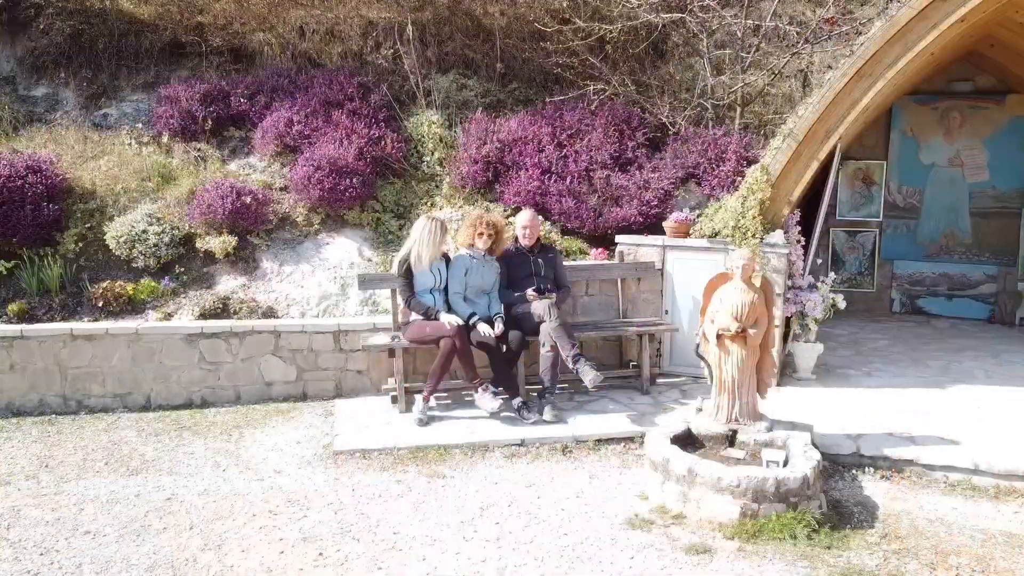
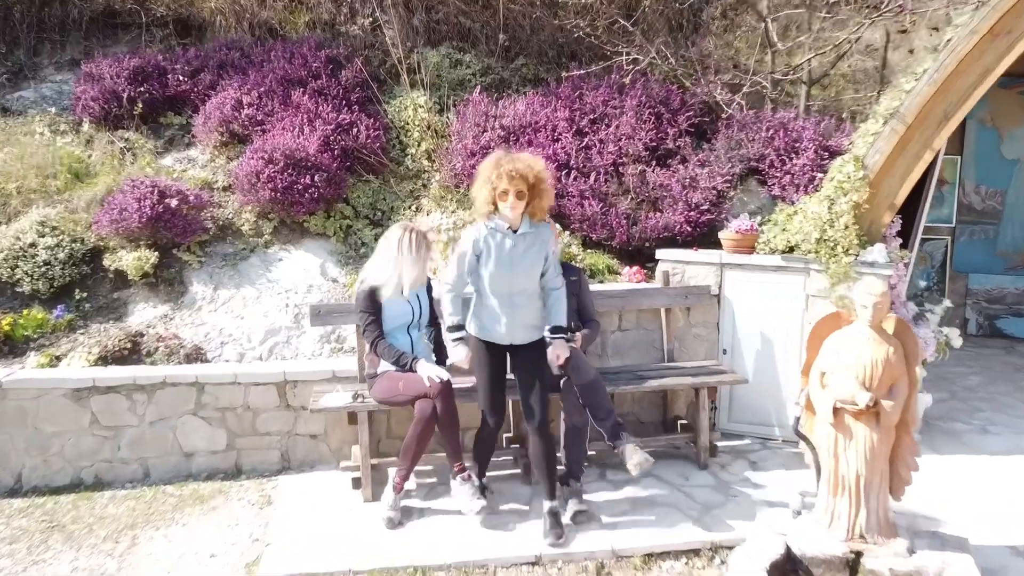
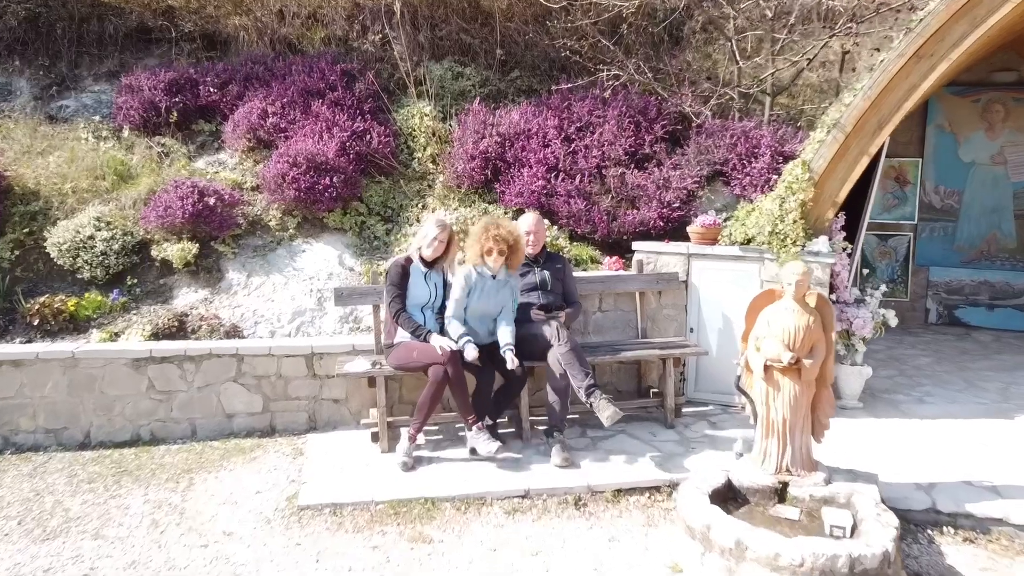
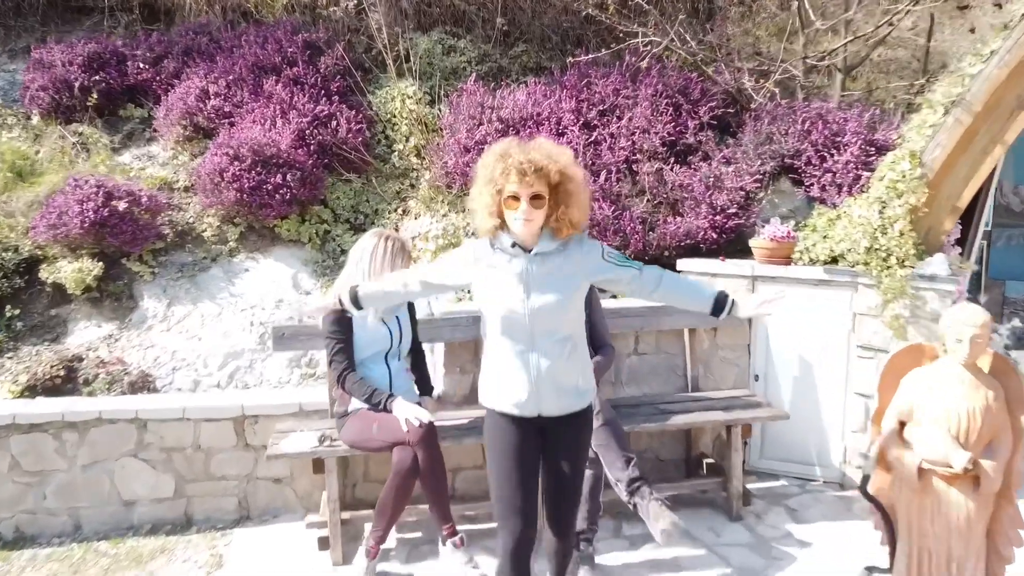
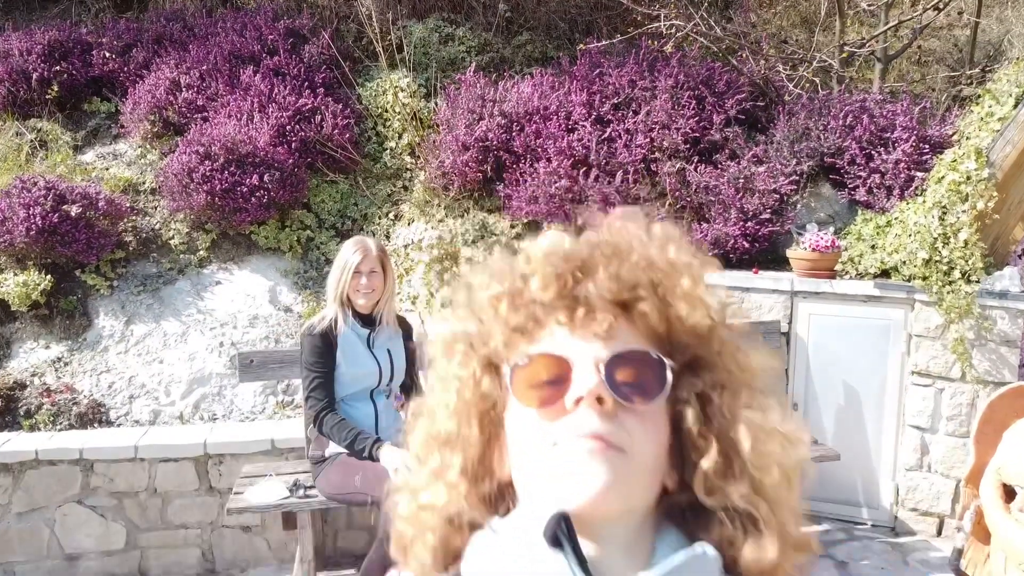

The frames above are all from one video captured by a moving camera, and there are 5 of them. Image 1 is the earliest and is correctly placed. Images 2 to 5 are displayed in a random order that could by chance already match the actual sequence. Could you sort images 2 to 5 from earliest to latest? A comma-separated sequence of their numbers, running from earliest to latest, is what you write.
3, 2, 4, 5
